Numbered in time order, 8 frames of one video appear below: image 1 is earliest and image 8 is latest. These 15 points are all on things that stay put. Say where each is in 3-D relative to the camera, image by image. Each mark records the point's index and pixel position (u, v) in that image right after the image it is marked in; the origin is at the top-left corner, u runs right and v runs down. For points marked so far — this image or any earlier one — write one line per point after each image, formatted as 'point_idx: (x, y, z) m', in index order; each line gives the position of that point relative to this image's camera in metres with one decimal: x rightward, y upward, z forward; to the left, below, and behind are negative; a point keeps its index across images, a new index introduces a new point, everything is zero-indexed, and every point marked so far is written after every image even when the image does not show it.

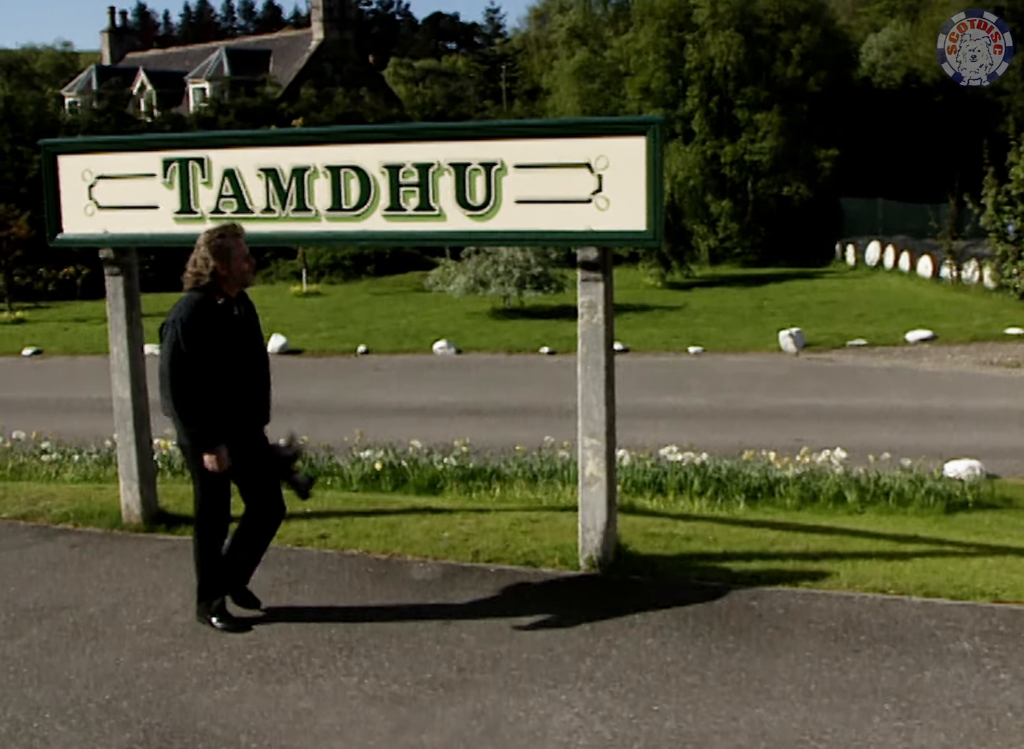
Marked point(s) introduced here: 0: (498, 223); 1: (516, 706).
0: (-0.1, +0.7, +6.0) m
1: (0.0, -1.2, +4.8) m
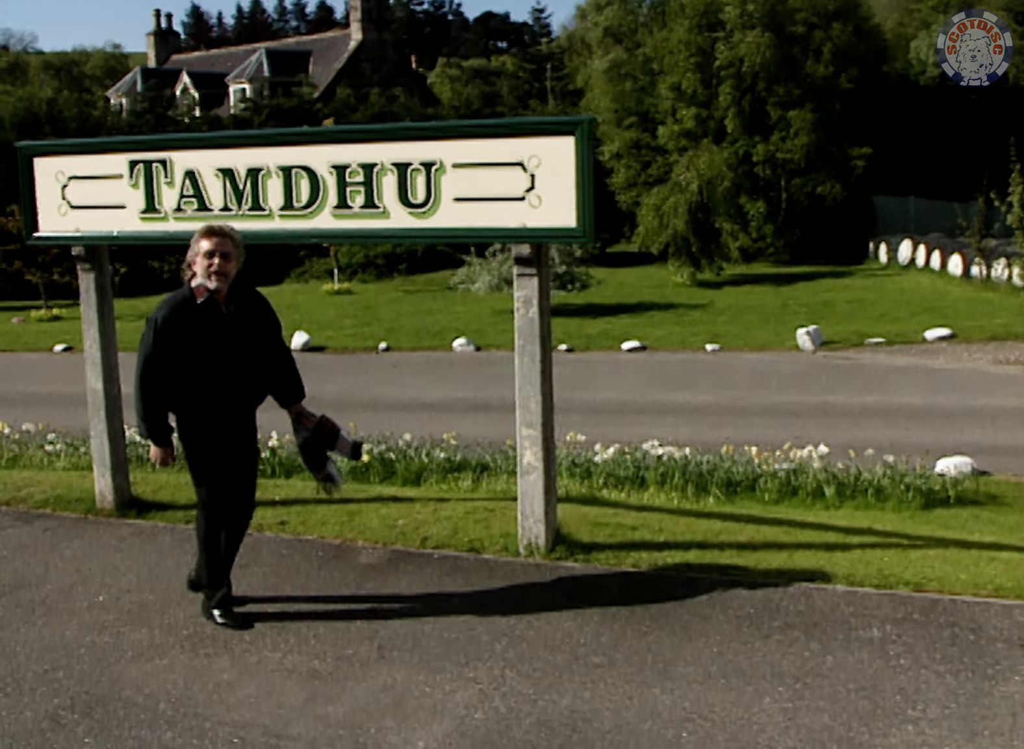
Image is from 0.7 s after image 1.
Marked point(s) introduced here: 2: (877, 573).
0: (-0.4, +0.7, +6.2) m
1: (-0.3, -1.2, +5.0) m
2: (+1.7, -0.9, +6.2) m
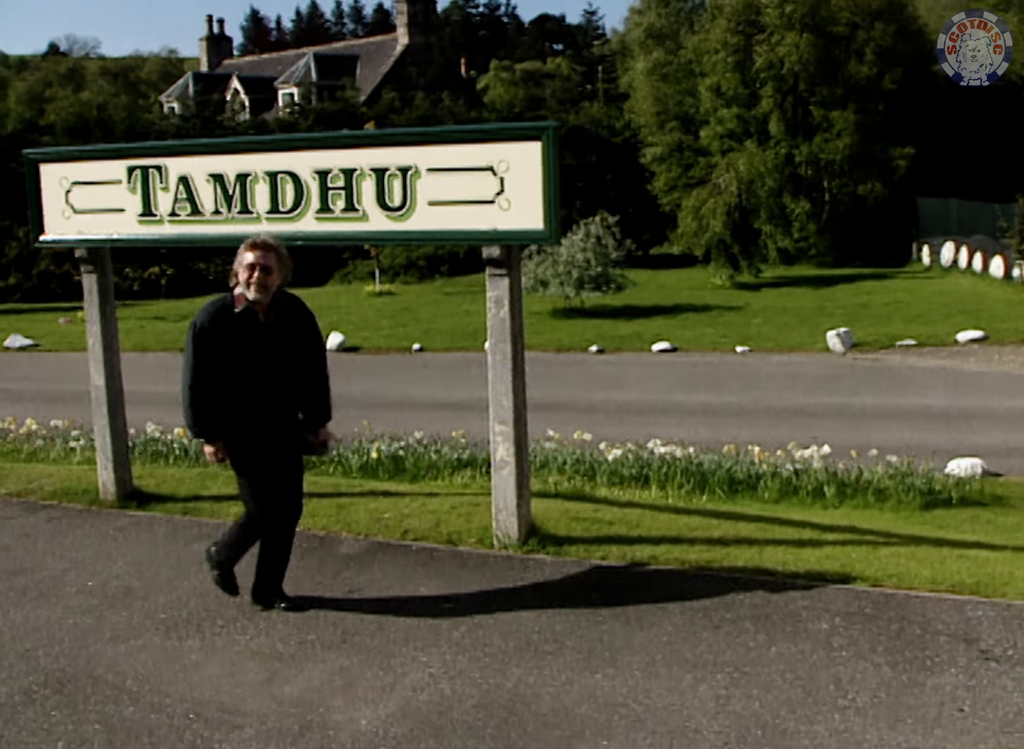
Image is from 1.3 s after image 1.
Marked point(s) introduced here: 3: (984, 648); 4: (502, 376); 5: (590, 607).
0: (-0.5, +0.8, +6.4) m
1: (-0.5, -1.2, +5.2) m
2: (+1.6, -0.9, +6.3) m
3: (+1.9, -1.1, +5.2) m
4: (-0.1, 0.0, +6.5) m
5: (+0.3, -1.0, +5.8) m
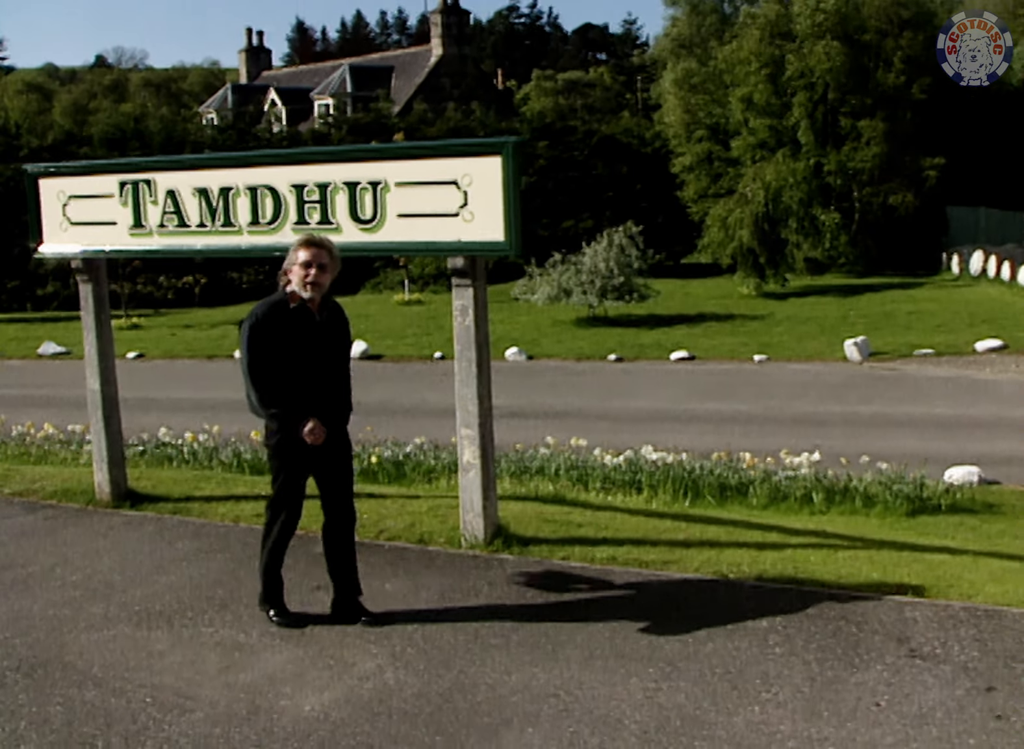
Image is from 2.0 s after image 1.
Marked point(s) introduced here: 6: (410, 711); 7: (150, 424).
0: (-0.7, +0.7, +6.7) m
1: (-0.8, -1.2, +5.5) m
2: (+1.4, -1.0, +6.5) m
3: (+1.7, -1.1, +5.4) m
4: (-0.2, 0.0, +6.7) m
5: (+0.1, -1.1, +6.0) m
6: (-0.4, -1.3, +4.9) m
7: (-4.0, -0.5, +13.9) m
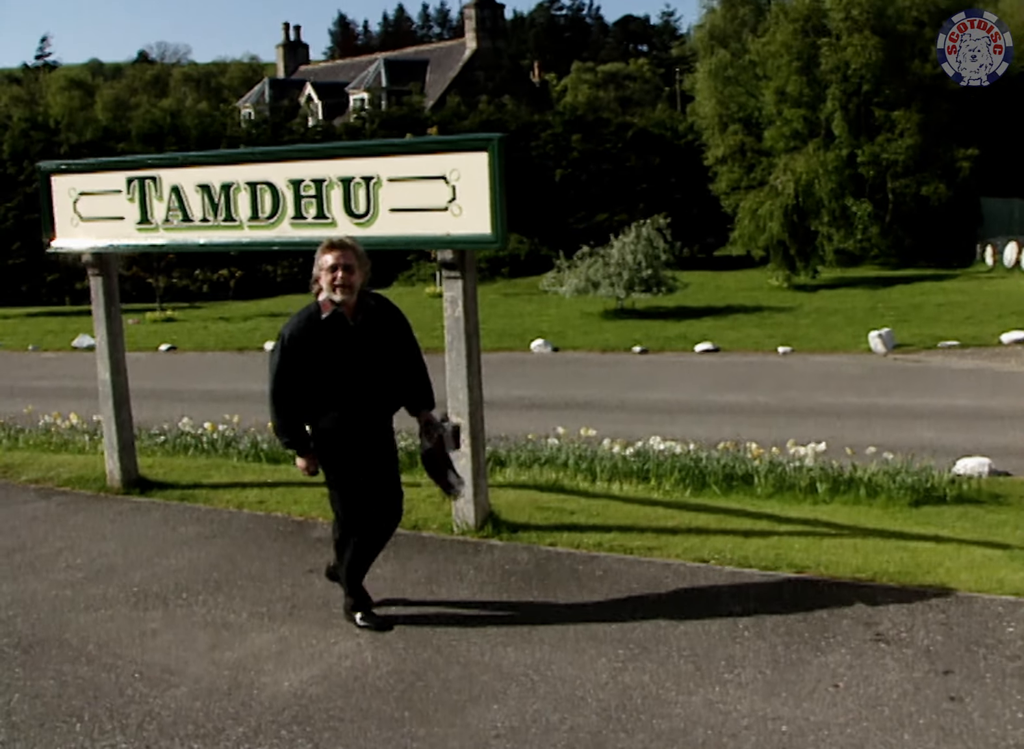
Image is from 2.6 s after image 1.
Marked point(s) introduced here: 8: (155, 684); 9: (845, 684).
0: (-0.7, +0.8, +6.9) m
1: (-0.9, -1.1, +5.7) m
2: (+1.3, -0.9, +6.6) m
3: (+1.6, -1.1, +5.5) m
4: (-0.3, 0.0, +6.9) m
5: (+0.1, -1.0, +6.2) m
6: (-0.5, -1.2, +5.1) m
7: (-3.8, -0.5, +14.2) m
8: (-1.4, -1.3, +5.3) m
9: (+1.3, -1.2, +5.0) m
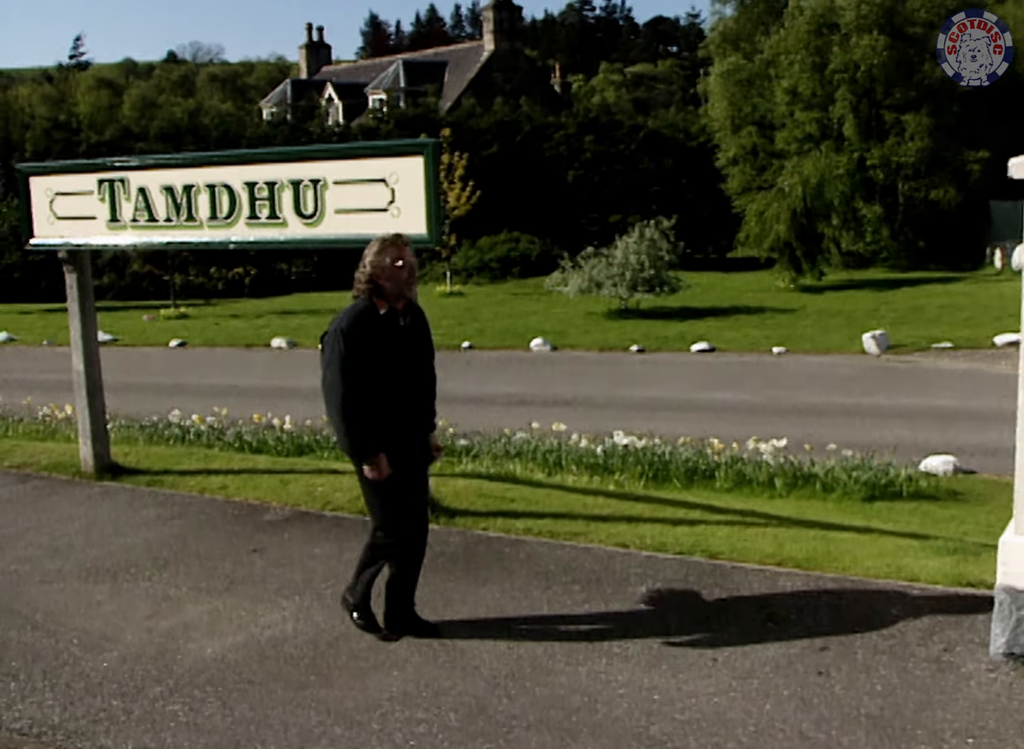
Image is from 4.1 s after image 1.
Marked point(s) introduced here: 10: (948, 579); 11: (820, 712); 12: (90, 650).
0: (-1.1, +0.8, +7.3) m
1: (-1.3, -1.1, +6.1) m
2: (+1.0, -0.9, +7.0) m
3: (+1.2, -1.1, +5.9) m
4: (-0.6, 0.0, +7.3) m
5: (-0.3, -1.0, +6.6) m
6: (-0.9, -1.2, +5.5) m
7: (-3.9, -0.4, +14.7) m
8: (-1.8, -1.2, +5.7) m
9: (+0.9, -1.2, +5.3) m
10: (+2.1, -1.0, +6.3) m
11: (+1.1, -1.3, +4.8) m
12: (-1.8, -1.2, +5.7) m
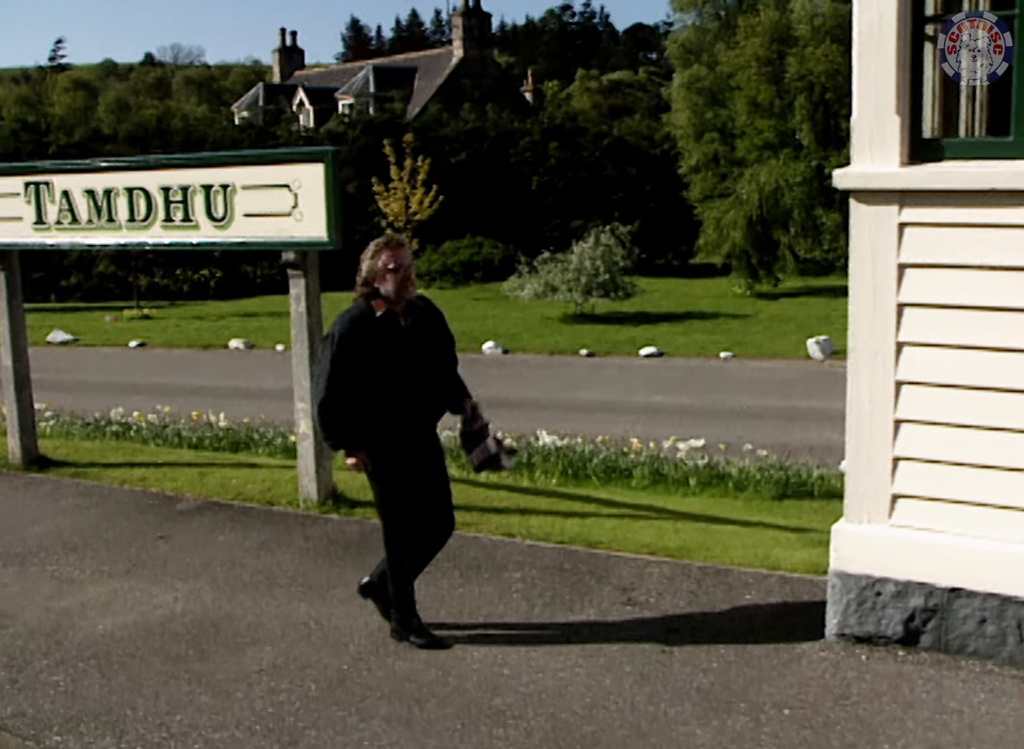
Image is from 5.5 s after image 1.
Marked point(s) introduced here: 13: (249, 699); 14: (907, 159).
0: (-1.7, +0.8, +7.7) m
1: (-1.8, -1.1, +6.5) m
2: (+0.4, -0.9, +7.4) m
3: (+0.6, -1.1, +6.2) m
4: (-1.2, +0.1, +7.6) m
5: (-0.9, -1.0, +7.0) m
6: (-1.5, -1.2, +5.9) m
7: (-4.6, -0.4, +15.0) m
8: (-2.4, -1.2, +6.0) m
9: (+0.3, -1.2, +5.7) m
10: (+1.5, -1.0, +6.7) m
11: (+0.6, -1.2, +5.2) m
12: (-2.4, -1.2, +6.0) m
13: (-1.0, -1.3, +5.1) m
14: (+1.6, +0.9, +5.3) m
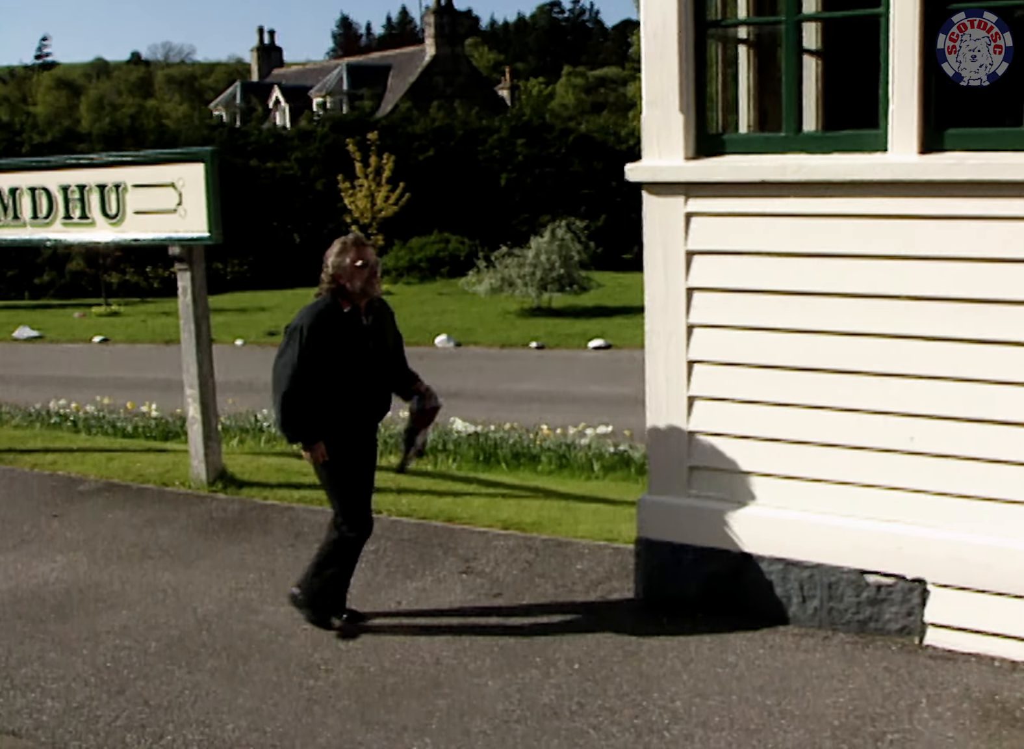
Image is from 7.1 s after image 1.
0: (-2.4, +0.9, +8.2) m
1: (-2.6, -1.0, +7.0) m
2: (-0.4, -0.8, +7.9) m
3: (-0.2, -1.0, +6.7) m
4: (-2.0, +0.1, +8.1) m
5: (-1.7, -0.9, +7.5) m
6: (-2.3, -1.1, +6.4) m
7: (-5.4, -0.3, +15.5) m
8: (-3.2, -1.1, +6.5) m
9: (-0.5, -1.1, +6.2) m
10: (+0.8, -0.9, +7.2) m
11: (-0.2, -1.2, +5.7) m
12: (-3.2, -1.1, +6.5) m
13: (-1.8, -1.2, +5.6) m
14: (+0.8, +1.0, +5.8) m
